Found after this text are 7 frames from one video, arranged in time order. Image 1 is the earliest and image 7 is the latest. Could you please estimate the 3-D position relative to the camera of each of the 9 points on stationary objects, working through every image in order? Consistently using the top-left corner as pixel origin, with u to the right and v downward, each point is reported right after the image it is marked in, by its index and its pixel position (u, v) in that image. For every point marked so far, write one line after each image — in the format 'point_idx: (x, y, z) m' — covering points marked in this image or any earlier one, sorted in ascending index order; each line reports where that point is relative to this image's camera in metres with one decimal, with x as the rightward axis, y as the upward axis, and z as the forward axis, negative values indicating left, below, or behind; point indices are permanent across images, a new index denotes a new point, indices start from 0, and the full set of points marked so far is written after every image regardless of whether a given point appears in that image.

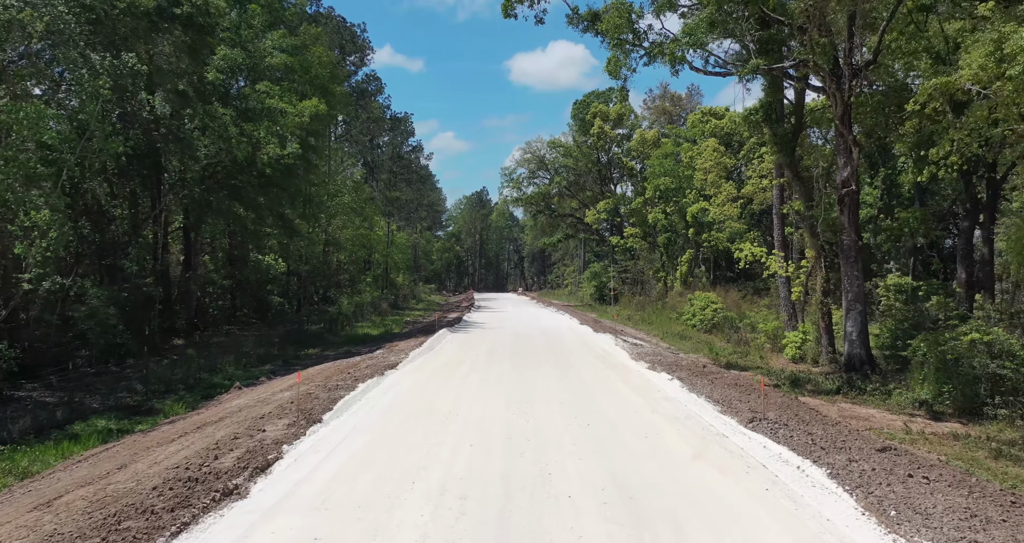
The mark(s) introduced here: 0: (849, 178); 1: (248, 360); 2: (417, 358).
0: (+7.1, +2.0, +17.3) m
1: (-6.3, -2.1, +19.5) m
2: (-2.1, -1.8, +17.6) m
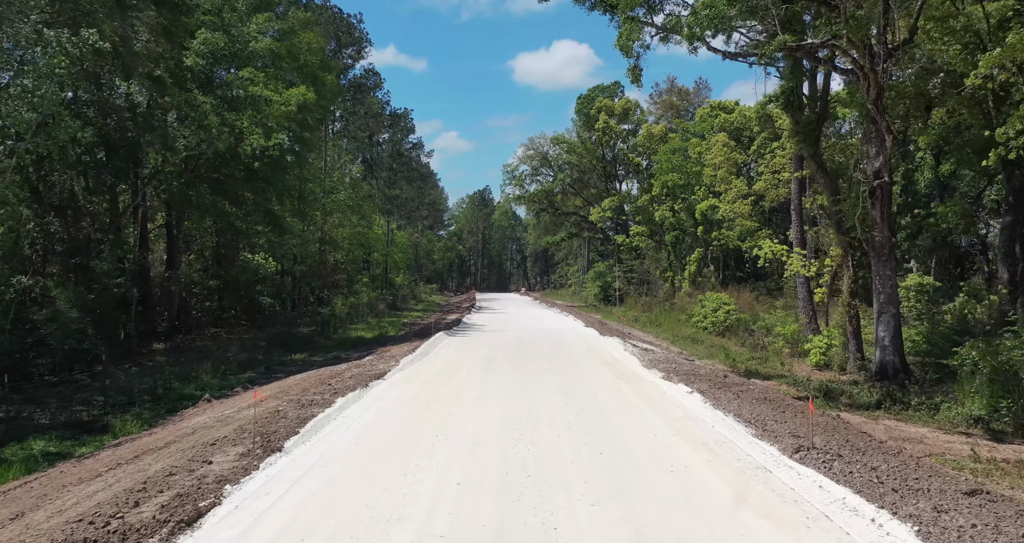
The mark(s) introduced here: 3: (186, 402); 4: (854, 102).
0: (+7.1, +2.0, +15.8) m
1: (-6.3, -2.1, +18.0) m
2: (-2.1, -1.8, +16.2) m
3: (-5.3, -2.1, +13.3) m
4: (+7.0, +3.5, +16.6) m
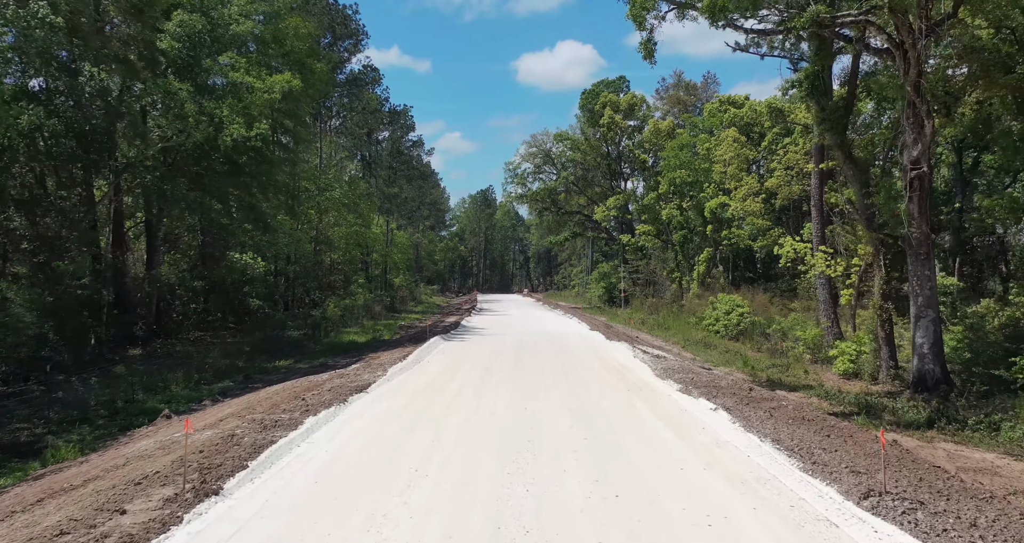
0: (+7.1, +2.0, +14.3) m
1: (-6.3, -2.1, +16.6) m
2: (-2.1, -1.8, +14.7) m
3: (-5.3, -2.1, +11.8) m
4: (+7.0, +3.5, +15.1) m
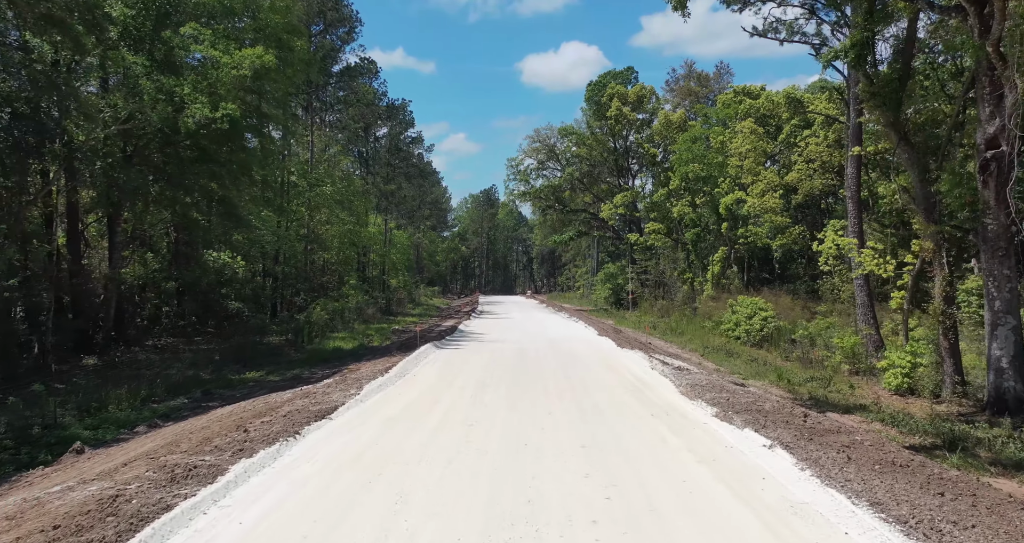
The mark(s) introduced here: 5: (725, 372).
0: (+7.1, +2.0, +12.0) m
1: (-6.3, -2.1, +14.3) m
2: (-2.1, -1.8, +12.4) m
3: (-5.4, -2.1, +9.6) m
4: (+7.0, +3.5, +12.8) m
5: (+4.4, -2.1, +16.8) m
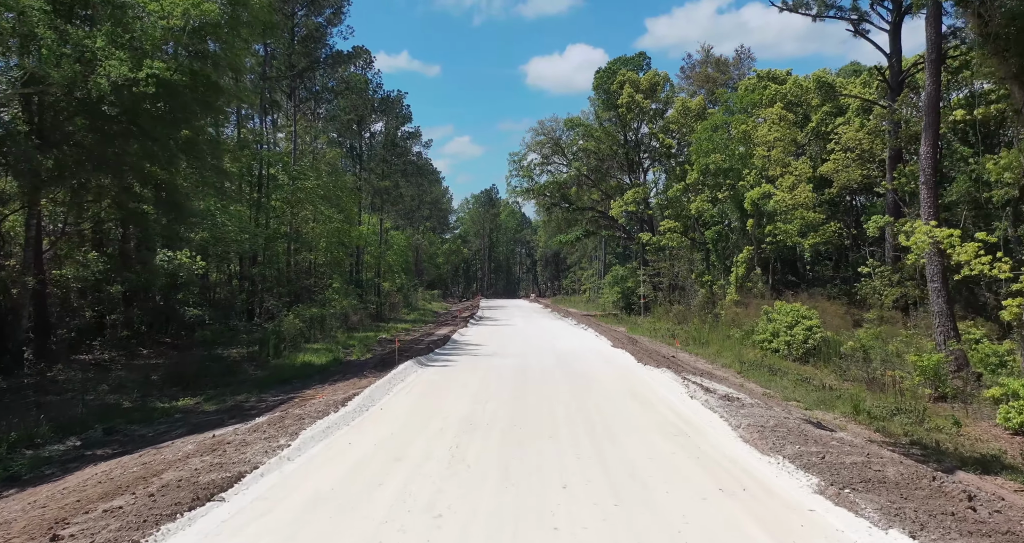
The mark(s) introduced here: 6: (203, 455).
0: (+7.1, +2.0, +8.4) m
1: (-6.3, -2.1, +10.8) m
2: (-2.2, -1.8, +8.9) m
3: (-5.4, -2.1, +6.1) m
4: (+6.9, +3.5, +9.3) m
5: (+4.4, -2.1, +13.3) m
6: (-3.0, -1.8, +8.2) m
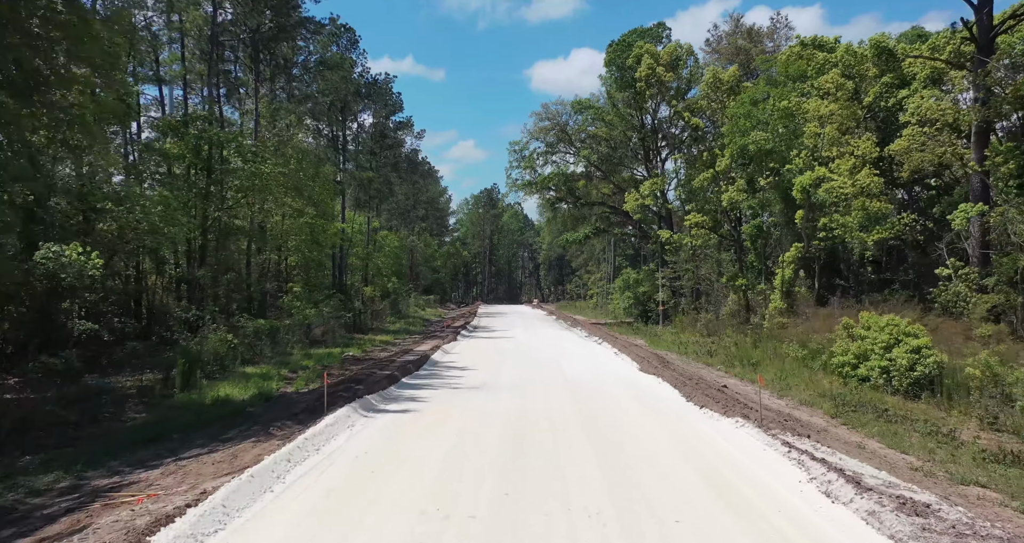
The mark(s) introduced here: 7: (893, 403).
0: (+7.0, +2.1, +2.8) m
1: (-6.5, -2.1, +5.2) m
2: (-2.3, -1.7, +3.3) m
3: (-5.6, -2.0, +0.5) m
4: (+6.8, +3.5, +3.7) m
5: (+4.3, -2.0, +7.7) m
6: (-3.2, -1.7, +2.6) m
7: (+6.5, -2.3, +14.4) m
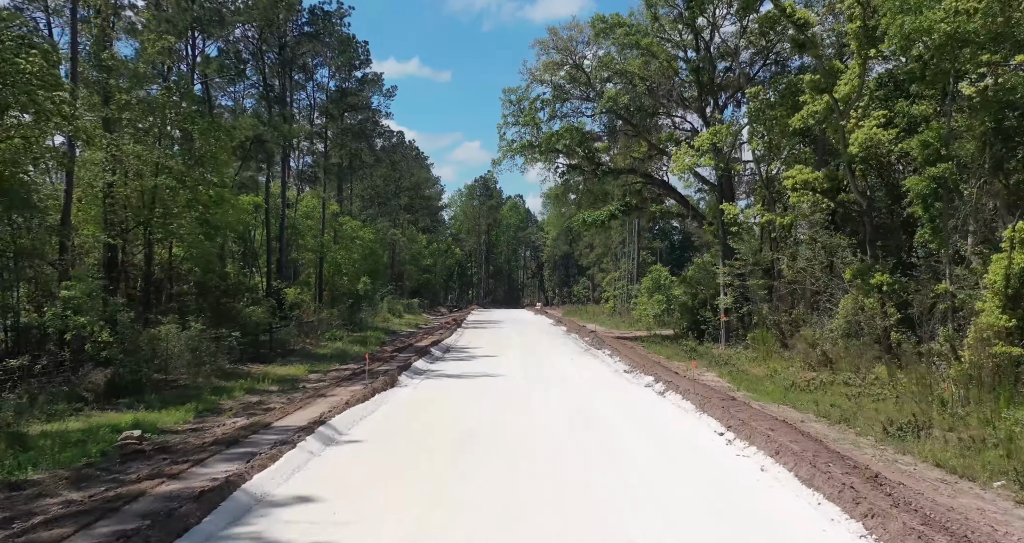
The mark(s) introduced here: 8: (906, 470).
0: (+6.6, +2.4, -10.0) m
1: (-6.8, -1.8, -7.6) m
2: (-2.7, -1.4, -9.5) m
3: (-5.9, -1.7, -12.3) m
4: (+6.4, +3.8, -9.1) m
5: (+3.9, -1.8, -5.2) m
6: (-3.6, -1.5, -10.2) m
7: (+6.2, -2.0, +1.5) m
8: (+4.3, -1.9, -0.9) m
